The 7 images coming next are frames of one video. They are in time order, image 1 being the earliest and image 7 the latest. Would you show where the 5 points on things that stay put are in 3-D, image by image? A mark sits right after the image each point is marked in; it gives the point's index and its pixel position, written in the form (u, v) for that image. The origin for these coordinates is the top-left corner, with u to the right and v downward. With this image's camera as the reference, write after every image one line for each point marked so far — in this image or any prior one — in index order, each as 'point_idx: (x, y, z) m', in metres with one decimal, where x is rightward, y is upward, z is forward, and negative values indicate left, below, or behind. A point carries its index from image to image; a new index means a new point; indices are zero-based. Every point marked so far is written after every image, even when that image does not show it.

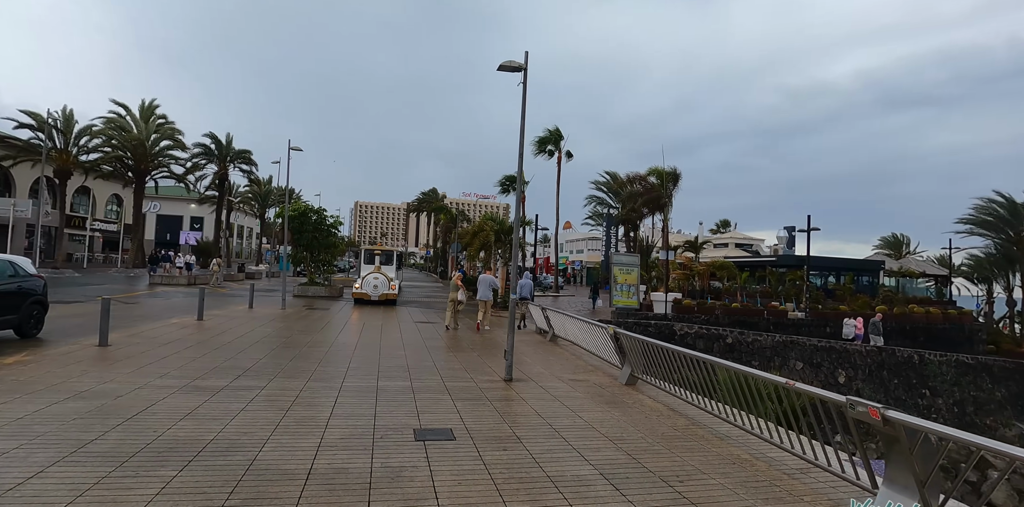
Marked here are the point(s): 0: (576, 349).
0: (+1.6, -2.4, +13.4) m
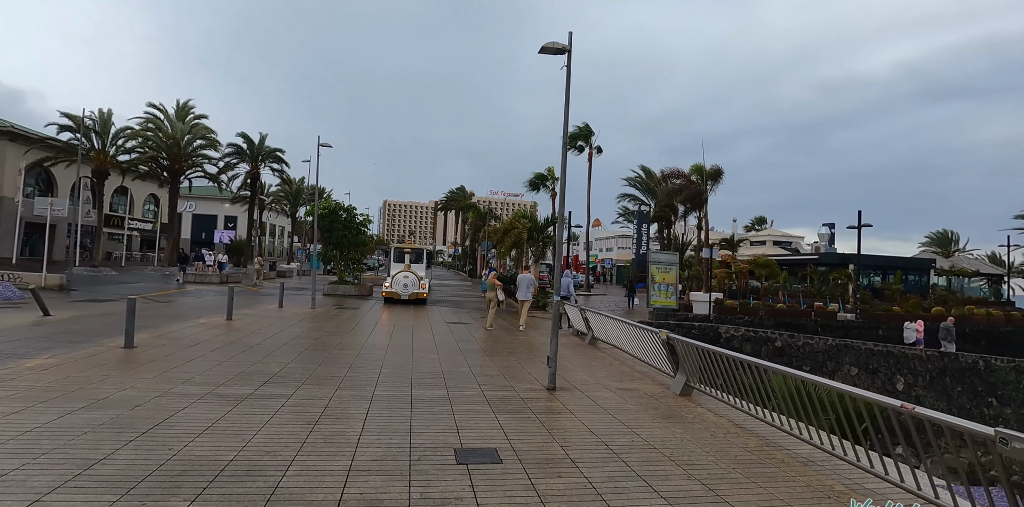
0: (+2.5, -2.3, +12.6) m
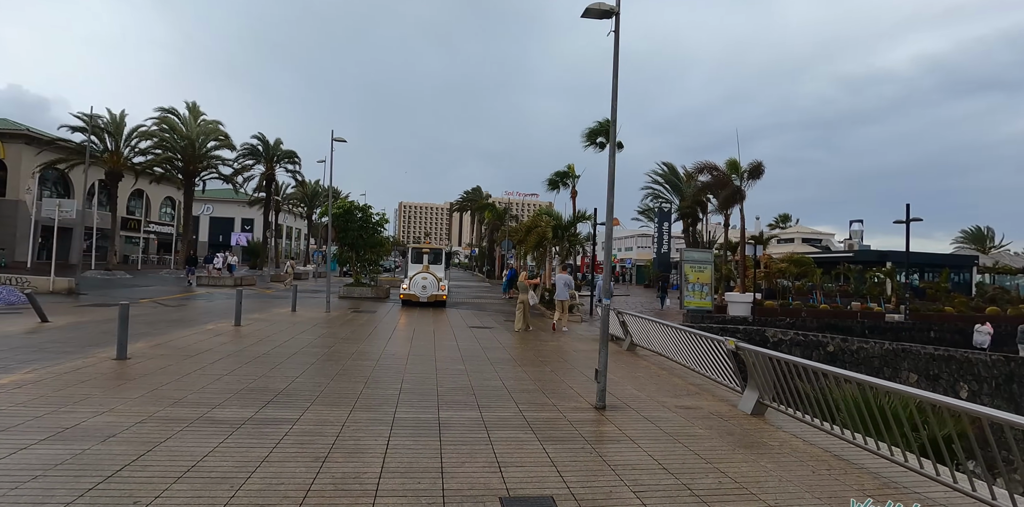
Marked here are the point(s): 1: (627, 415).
0: (+3.2, -2.3, +11.3) m
1: (+1.5, -2.1, +7.0) m
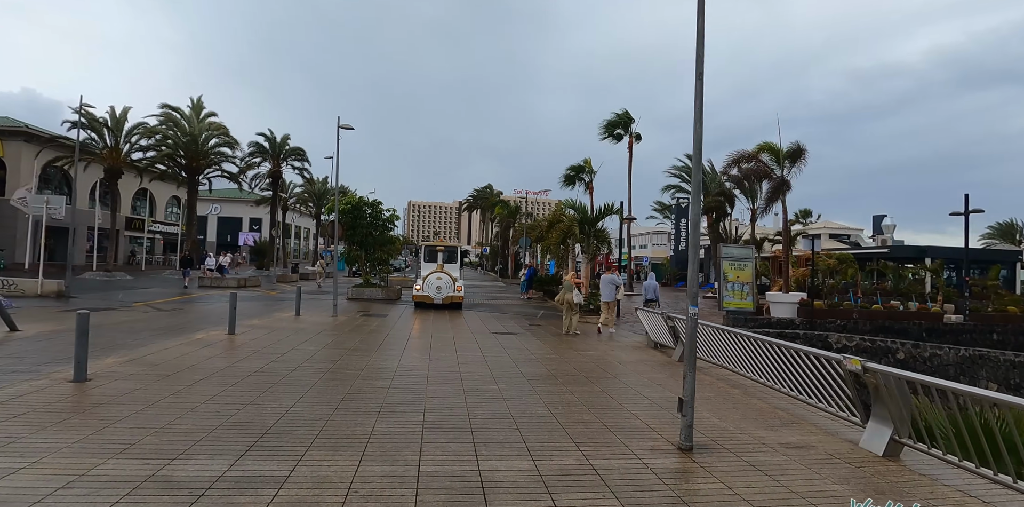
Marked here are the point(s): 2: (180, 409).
0: (+3.9, -2.2, +9.6) m
1: (+2.1, -2.0, +5.3) m
2: (-3.8, -1.8, +6.1) m
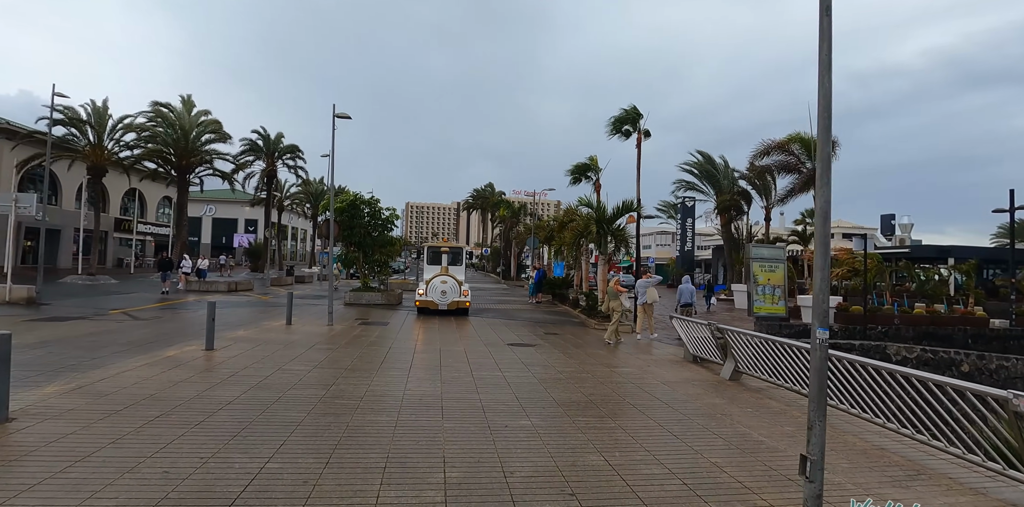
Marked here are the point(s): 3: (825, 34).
0: (+4.3, -2.2, +8.0) m
1: (+2.5, -2.0, +3.8) m
2: (-3.3, -1.8, +4.5) m
3: (+2.4, +1.7, +4.2) m
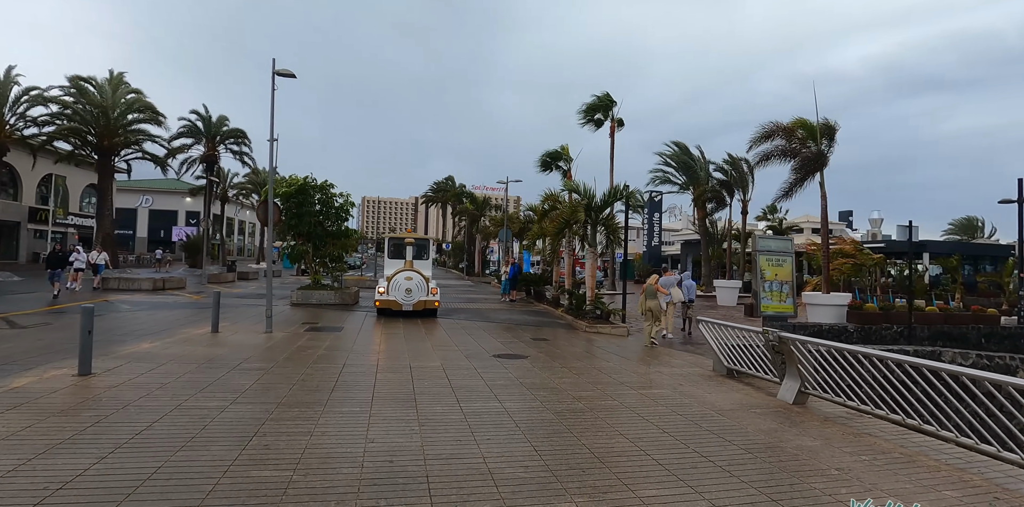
0: (+4.4, -2.0, +5.9) m
1: (+3.0, -1.9, +1.5) m
2: (-2.9, -1.7, +1.8) m
3: (+2.8, +1.8, +1.8) m
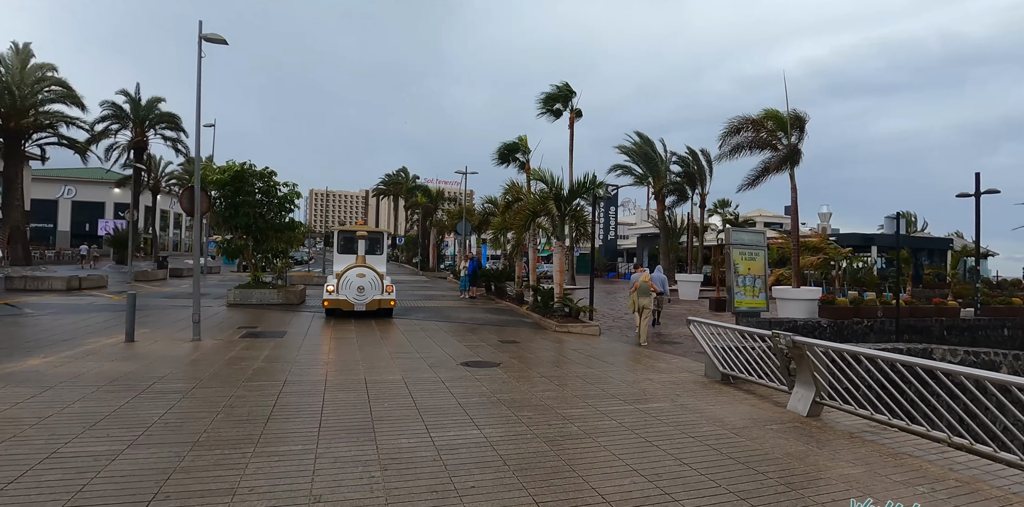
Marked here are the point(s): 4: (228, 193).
0: (+4.3, -2.0, +5.1) m
1: (+3.2, -1.9, +0.6) m
2: (-2.7, -1.7, +0.4) m
3: (+3.0, +1.8, +0.9) m
4: (-10.1, +2.1, +19.4) m
